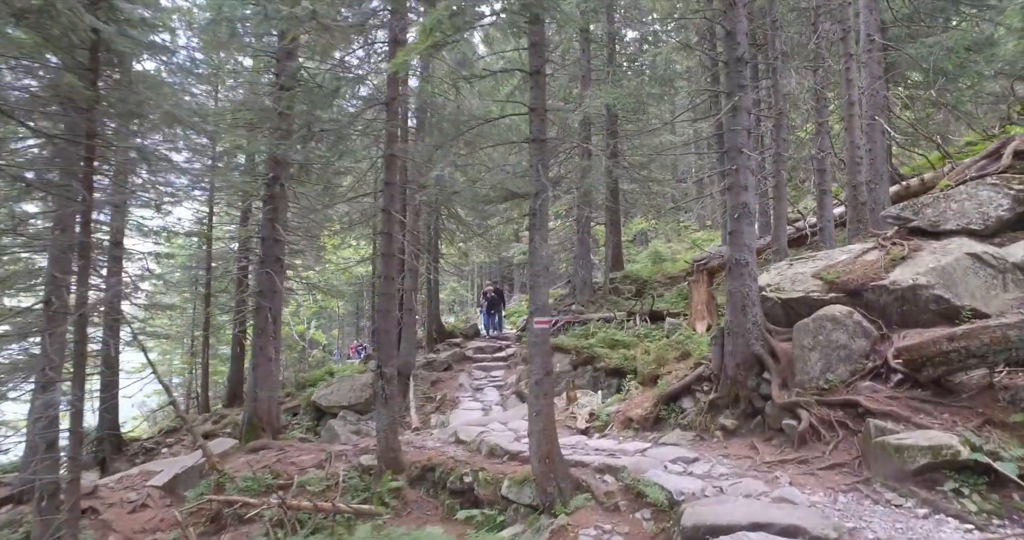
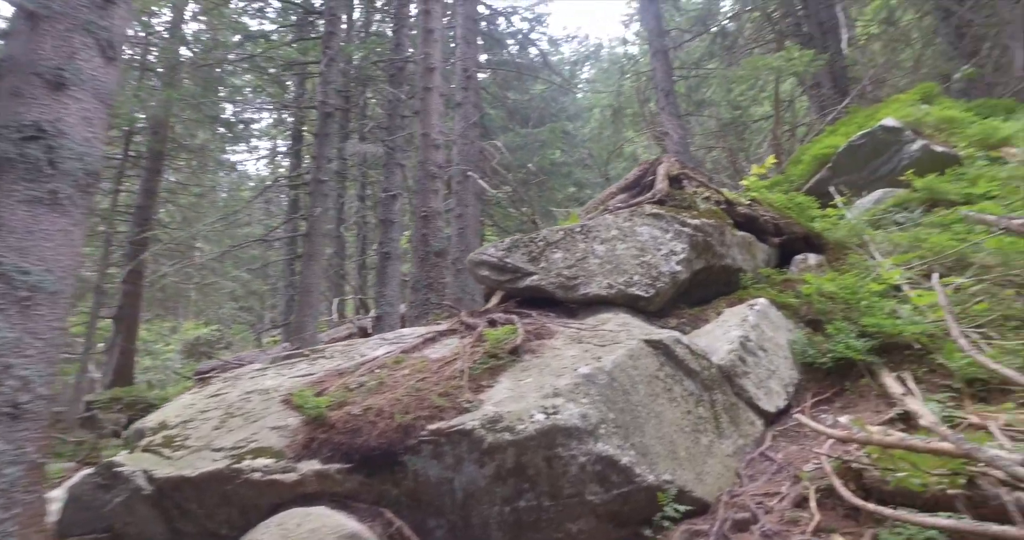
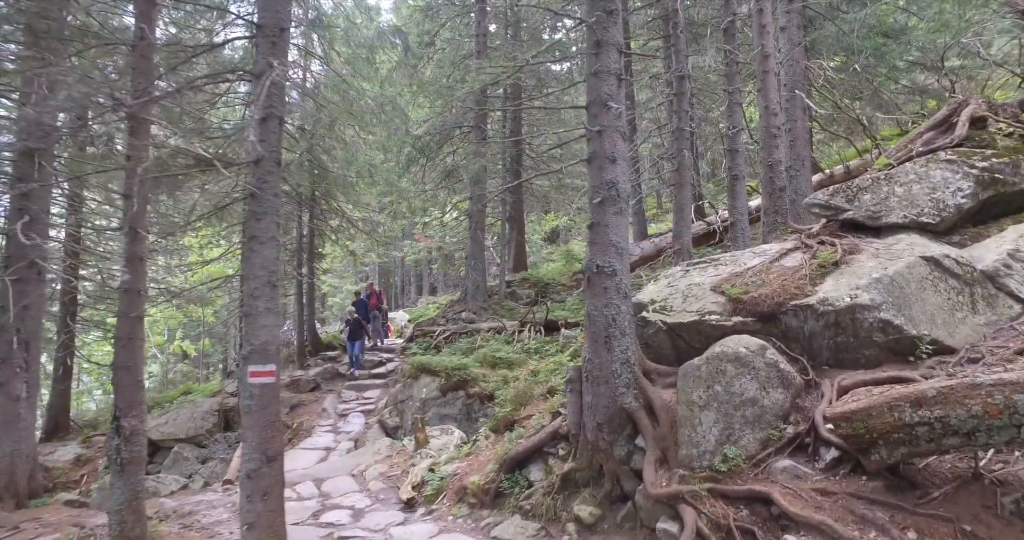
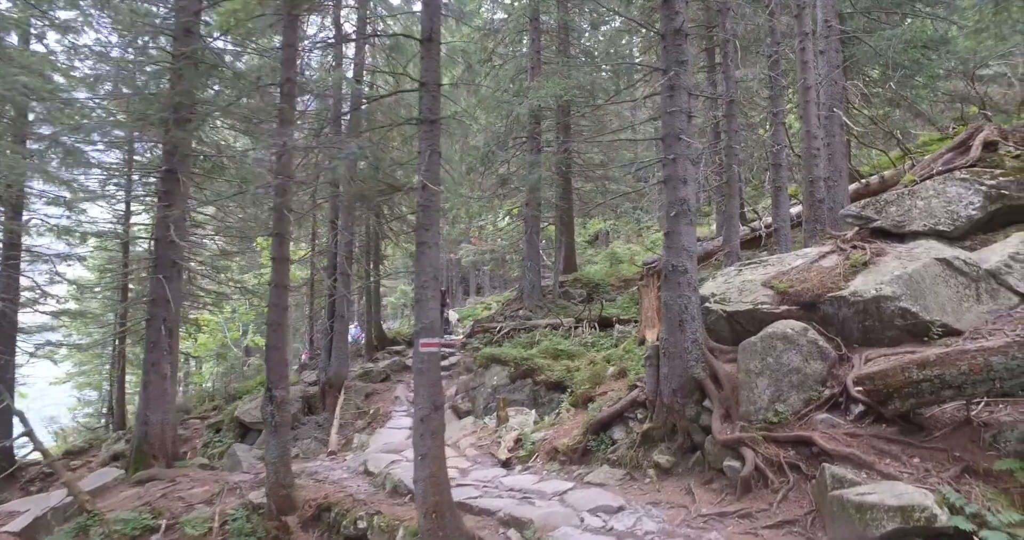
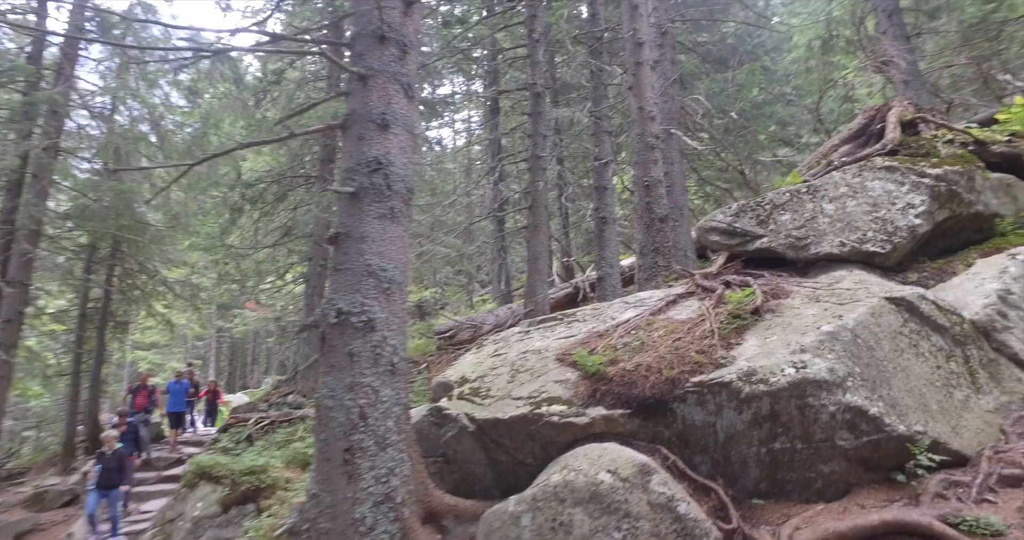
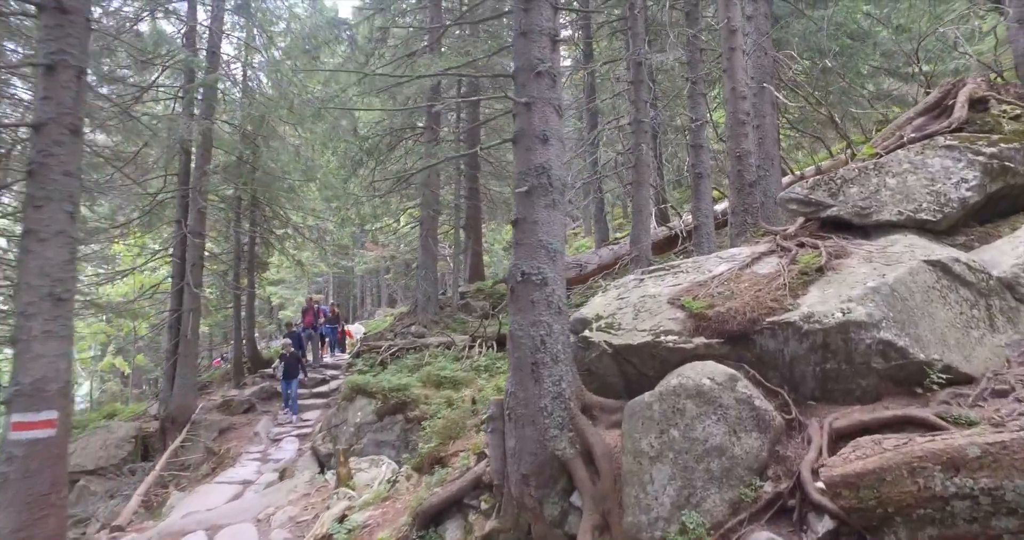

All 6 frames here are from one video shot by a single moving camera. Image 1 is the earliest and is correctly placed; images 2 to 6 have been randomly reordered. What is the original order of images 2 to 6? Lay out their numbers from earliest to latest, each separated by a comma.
4, 3, 6, 5, 2
